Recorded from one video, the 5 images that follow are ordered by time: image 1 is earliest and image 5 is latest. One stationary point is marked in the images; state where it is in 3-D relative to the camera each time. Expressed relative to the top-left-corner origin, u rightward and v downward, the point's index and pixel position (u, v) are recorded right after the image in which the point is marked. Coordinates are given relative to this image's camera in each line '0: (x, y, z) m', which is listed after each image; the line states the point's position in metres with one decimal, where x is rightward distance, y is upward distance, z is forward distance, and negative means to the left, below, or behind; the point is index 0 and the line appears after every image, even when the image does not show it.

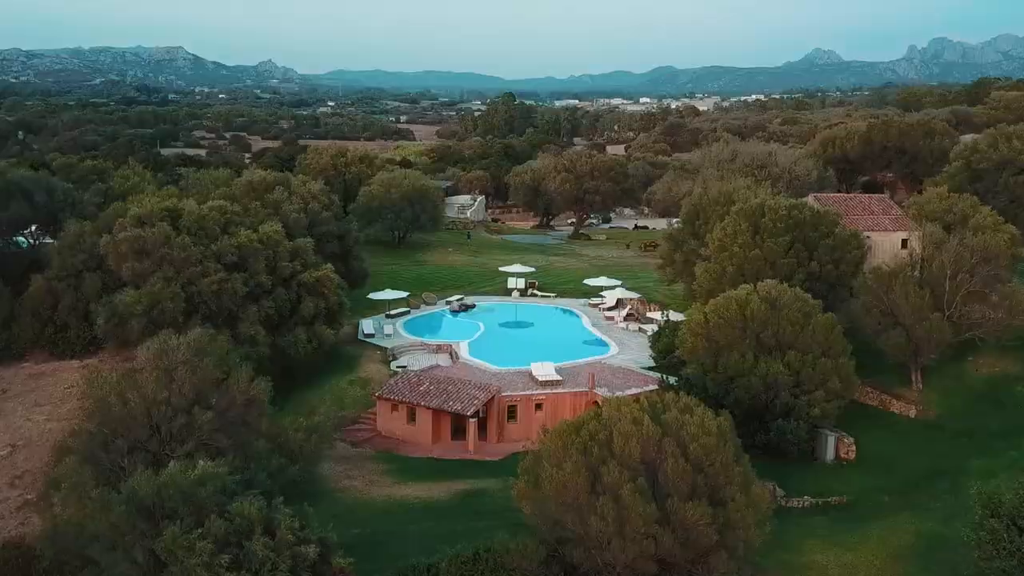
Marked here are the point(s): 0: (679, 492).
0: (+2.2, -2.7, +19.9) m
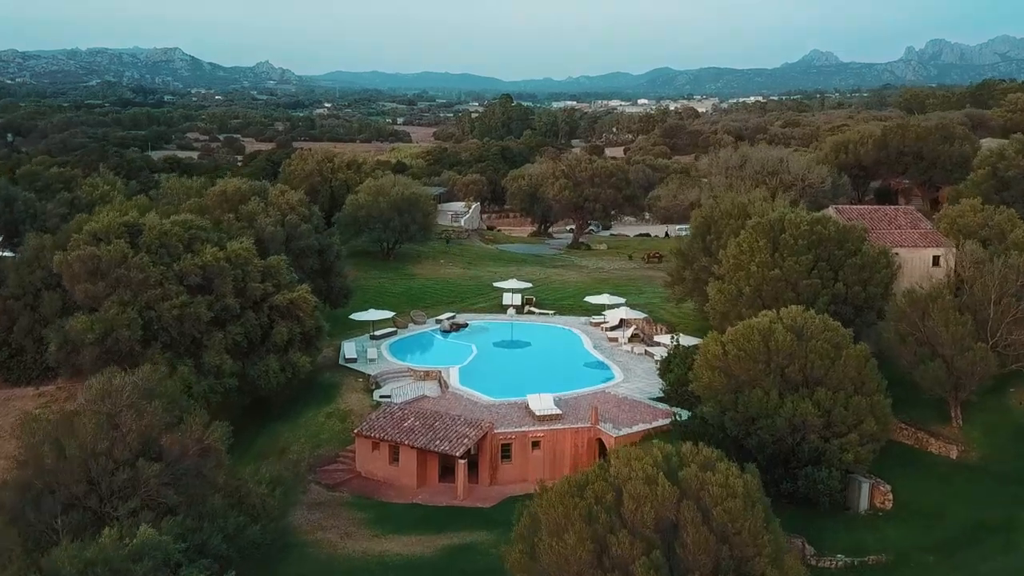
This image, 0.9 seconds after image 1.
0: (+2.1, -3.2, +16.7) m
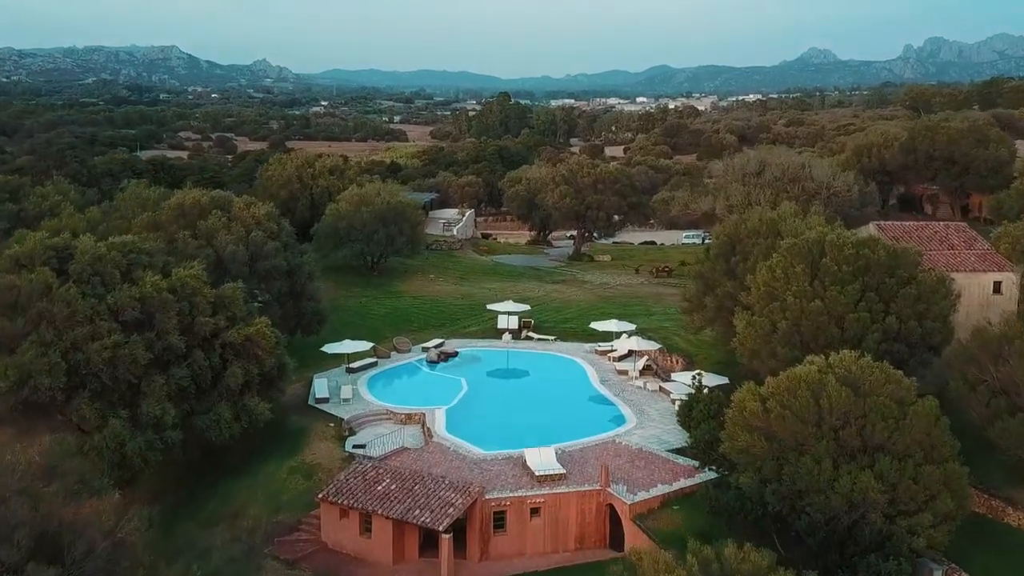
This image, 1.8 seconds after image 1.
0: (+2.1, -3.8, +12.0) m
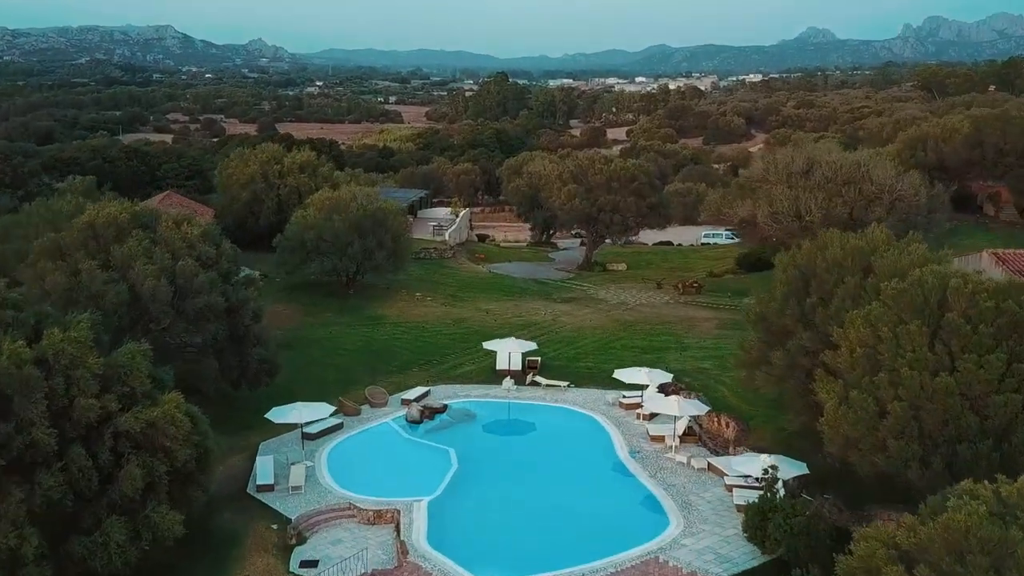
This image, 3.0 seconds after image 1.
0: (+2.2, -4.9, +4.5) m
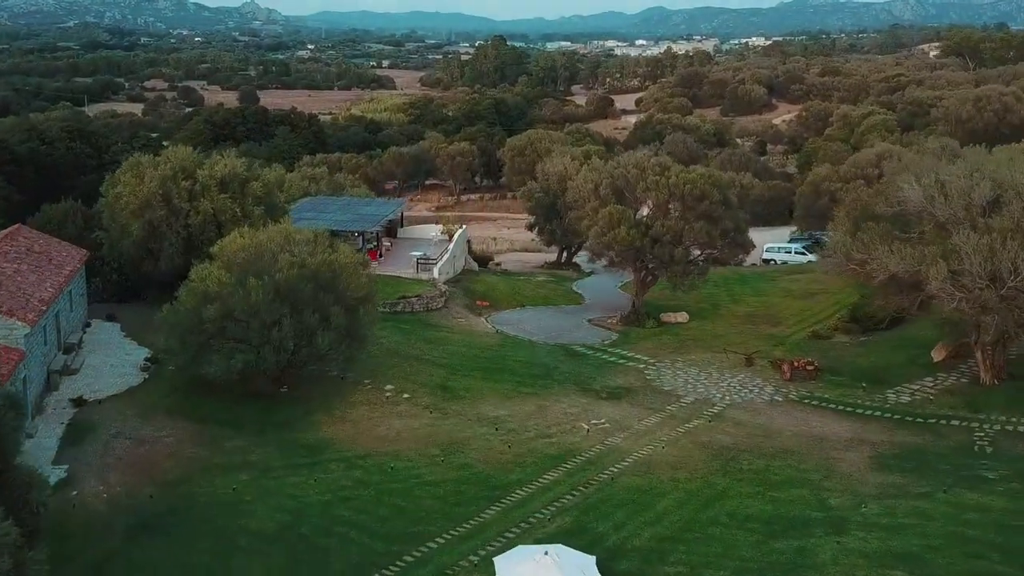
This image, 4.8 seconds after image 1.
0: (+2.7, -7.5, -9.9) m
